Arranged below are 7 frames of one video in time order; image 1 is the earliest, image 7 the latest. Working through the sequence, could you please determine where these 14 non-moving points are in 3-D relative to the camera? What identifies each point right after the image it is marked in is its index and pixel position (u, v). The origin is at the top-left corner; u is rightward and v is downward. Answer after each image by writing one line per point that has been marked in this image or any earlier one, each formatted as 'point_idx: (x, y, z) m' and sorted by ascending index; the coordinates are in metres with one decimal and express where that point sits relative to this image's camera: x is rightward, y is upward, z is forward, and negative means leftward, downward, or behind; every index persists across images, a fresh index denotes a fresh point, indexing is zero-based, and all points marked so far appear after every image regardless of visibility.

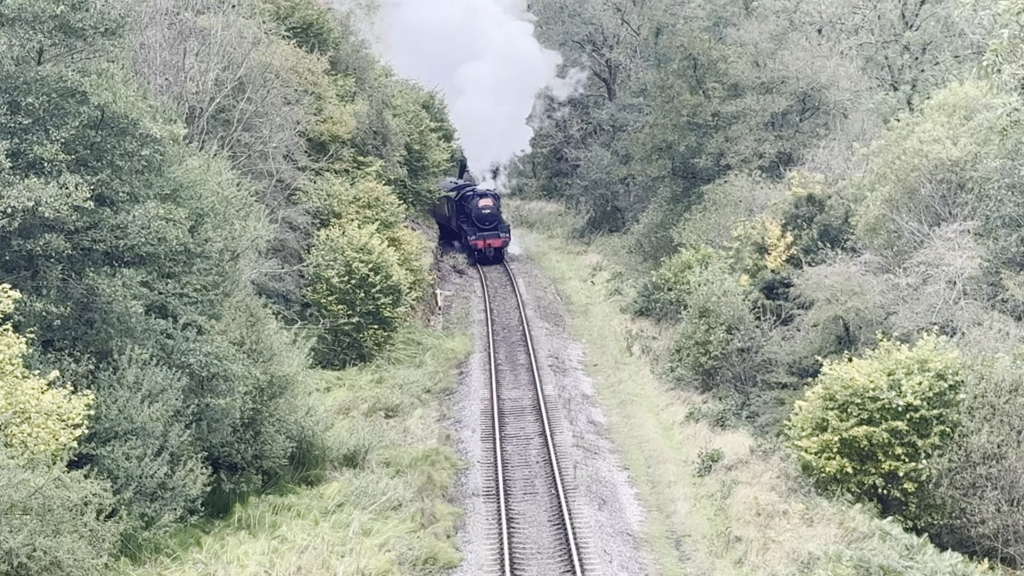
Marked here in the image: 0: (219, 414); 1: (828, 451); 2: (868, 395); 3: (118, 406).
0: (-6.3, -2.7, +19.5) m
1: (+6.8, -3.5, +19.5) m
2: (+7.5, -2.2, +19.0) m
3: (-7.7, -2.3, +17.7) m
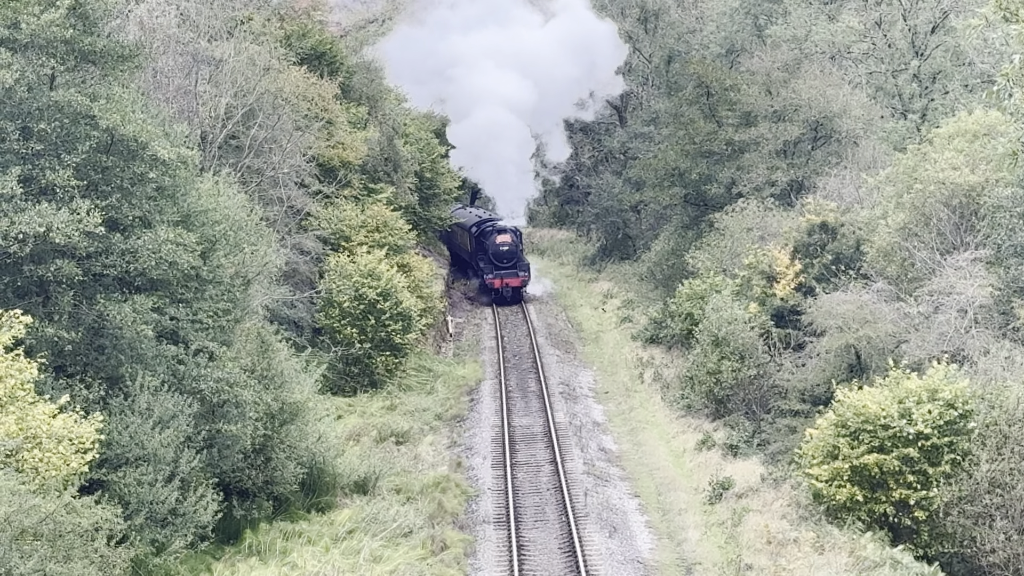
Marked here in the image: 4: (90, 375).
0: (-6.1, -3.3, +19.5) m
1: (+7.0, -4.1, +19.5) m
2: (+7.7, -2.9, +19.0) m
3: (-7.4, -2.9, +17.7) m
4: (-8.3, -1.8, +18.0) m
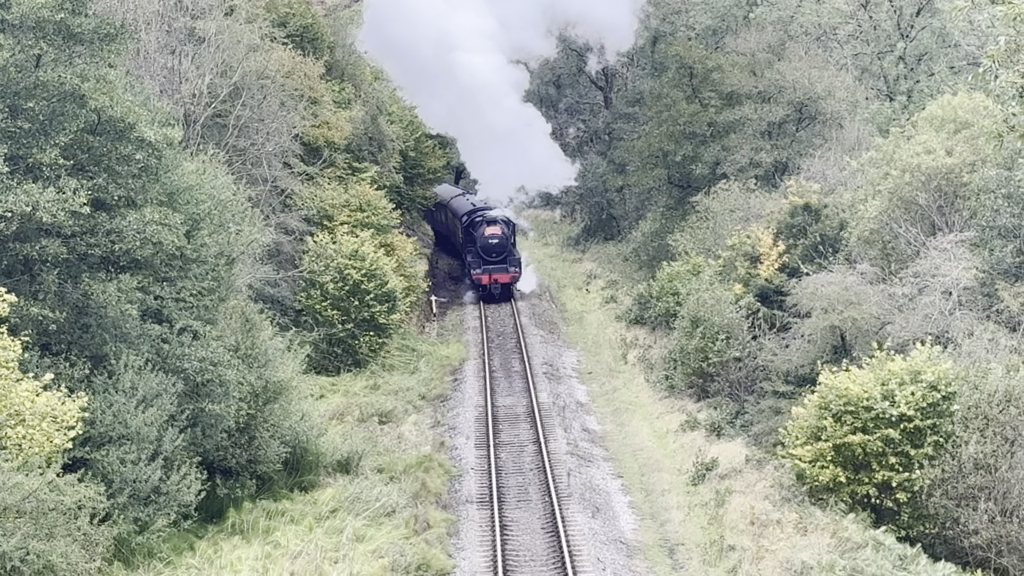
0: (-6.4, -2.8, +19.5) m
1: (+6.7, -3.7, +19.5) m
2: (+7.3, -2.5, +19.0) m
3: (-7.8, -2.4, +17.7) m
4: (-8.7, -1.3, +18.0) m
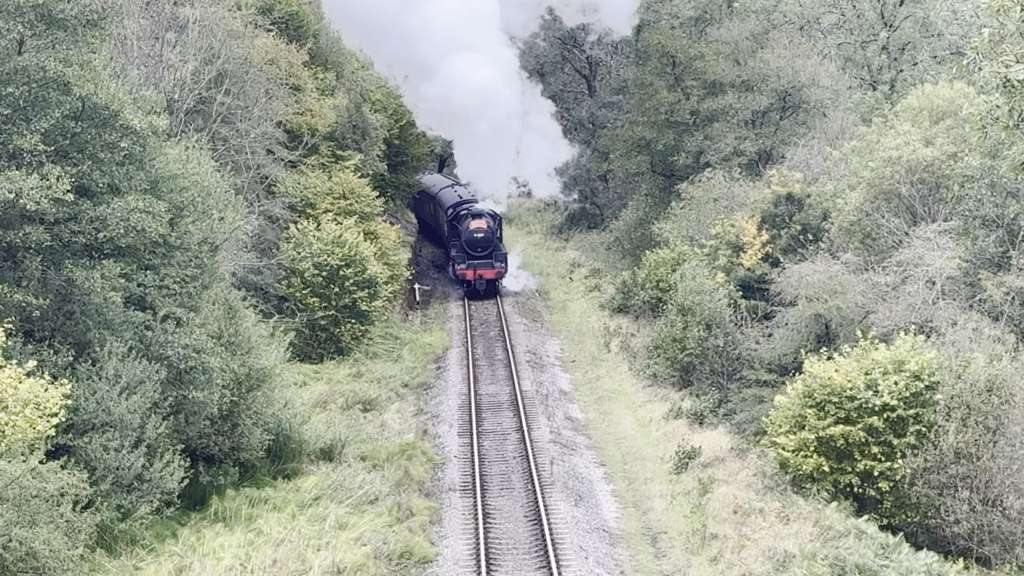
0: (-6.8, -2.5, +19.5) m
1: (+6.3, -3.5, +19.5) m
2: (+7.0, -2.2, +19.0) m
3: (-8.1, -2.1, +17.7) m
4: (-9.0, -1.0, +18.0) m
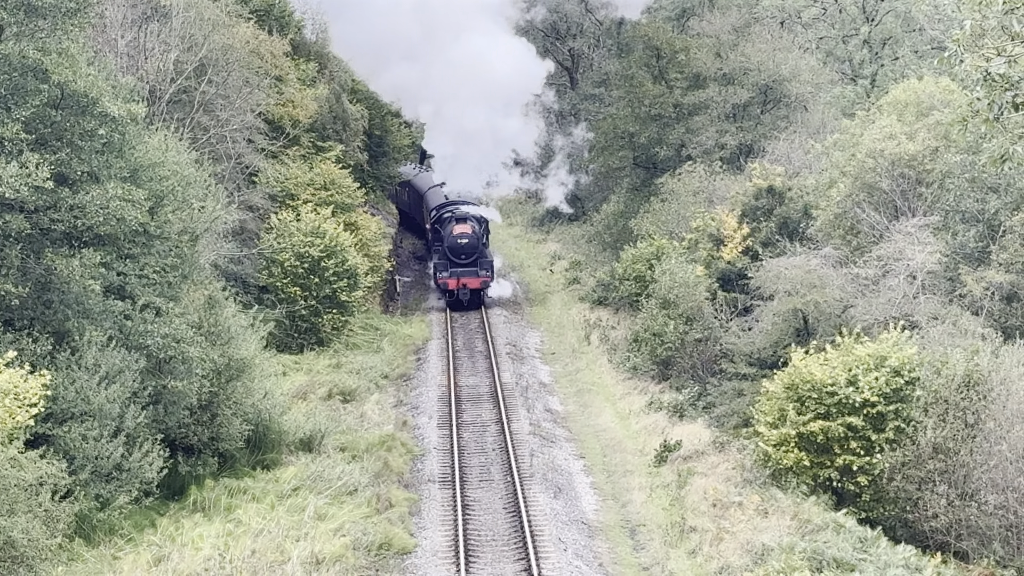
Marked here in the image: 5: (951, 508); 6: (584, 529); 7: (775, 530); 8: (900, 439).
0: (-7.2, -2.3, +19.5) m
1: (+5.9, -3.3, +19.5) m
2: (+6.5, -2.1, +19.0) m
3: (-8.6, -1.9, +17.7) m
4: (-9.5, -0.8, +18.0) m
5: (+8.0, -4.1, +16.8) m
6: (+1.5, -5.1, +19.4) m
7: (+5.1, -4.8, +17.9) m
8: (+7.7, -3.0, +18.2) m
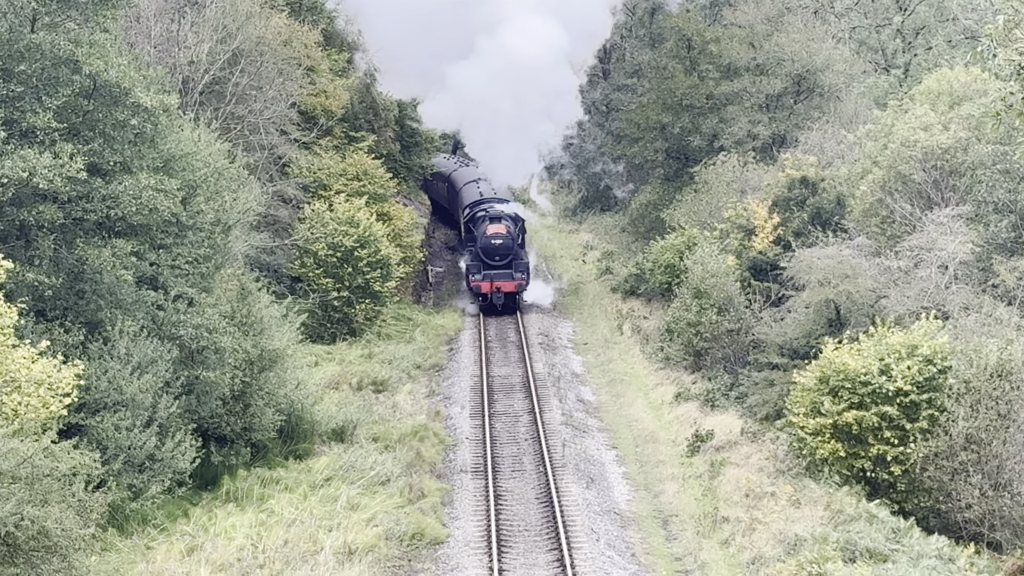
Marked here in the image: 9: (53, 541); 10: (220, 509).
0: (-6.5, -2.1, +19.5) m
1: (+6.6, -3.1, +19.5) m
2: (+7.2, -1.9, +19.0) m
3: (-7.9, -1.7, +17.7) m
4: (-8.8, -0.6, +18.0) m
5: (+8.7, -3.8, +16.8) m
6: (+2.2, -4.9, +19.4) m
7: (+5.8, -4.6, +17.9) m
8: (+8.4, -2.8, +18.2) m
9: (-6.8, -3.8, +13.6) m
10: (-6.0, -4.5, +18.7) m
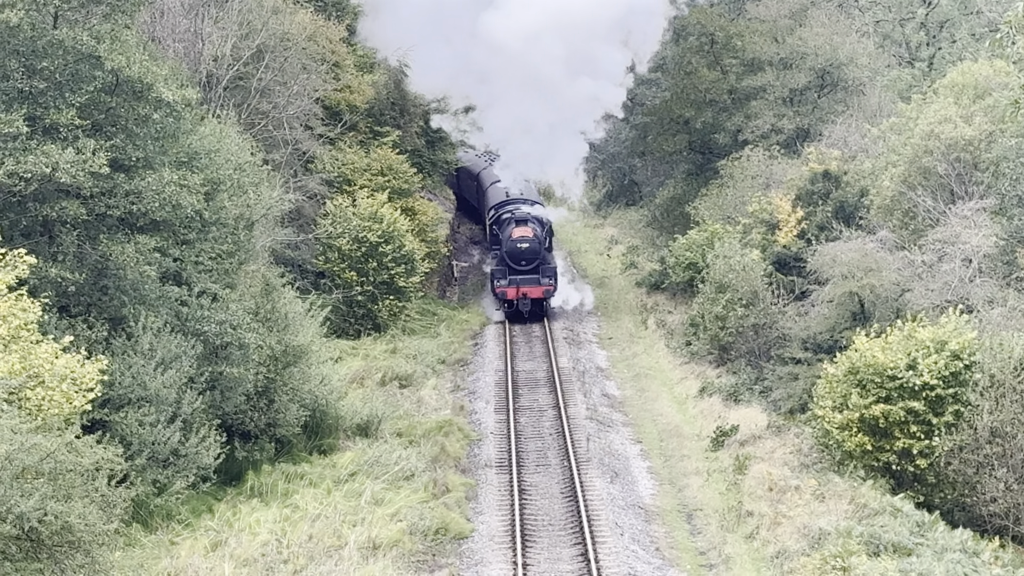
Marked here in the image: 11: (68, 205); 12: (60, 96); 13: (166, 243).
0: (-6.0, -2.0, +19.5) m
1: (+7.1, -3.0, +19.5) m
2: (+7.8, -1.7, +19.0) m
3: (-7.3, -1.6, +17.6) m
4: (-8.2, -0.5, +18.0) m
5: (+9.3, -3.7, +16.8) m
6: (+2.8, -4.8, +19.4) m
7: (+6.4, -4.4, +17.9) m
8: (+9.0, -2.7, +18.2) m
9: (-6.2, -3.7, +13.6) m
10: (-5.5, -4.4, +18.7) m
11: (-8.2, +1.6, +16.9) m
12: (-8.5, +3.7, +17.4) m
13: (-7.1, +1.0, +18.8) m
